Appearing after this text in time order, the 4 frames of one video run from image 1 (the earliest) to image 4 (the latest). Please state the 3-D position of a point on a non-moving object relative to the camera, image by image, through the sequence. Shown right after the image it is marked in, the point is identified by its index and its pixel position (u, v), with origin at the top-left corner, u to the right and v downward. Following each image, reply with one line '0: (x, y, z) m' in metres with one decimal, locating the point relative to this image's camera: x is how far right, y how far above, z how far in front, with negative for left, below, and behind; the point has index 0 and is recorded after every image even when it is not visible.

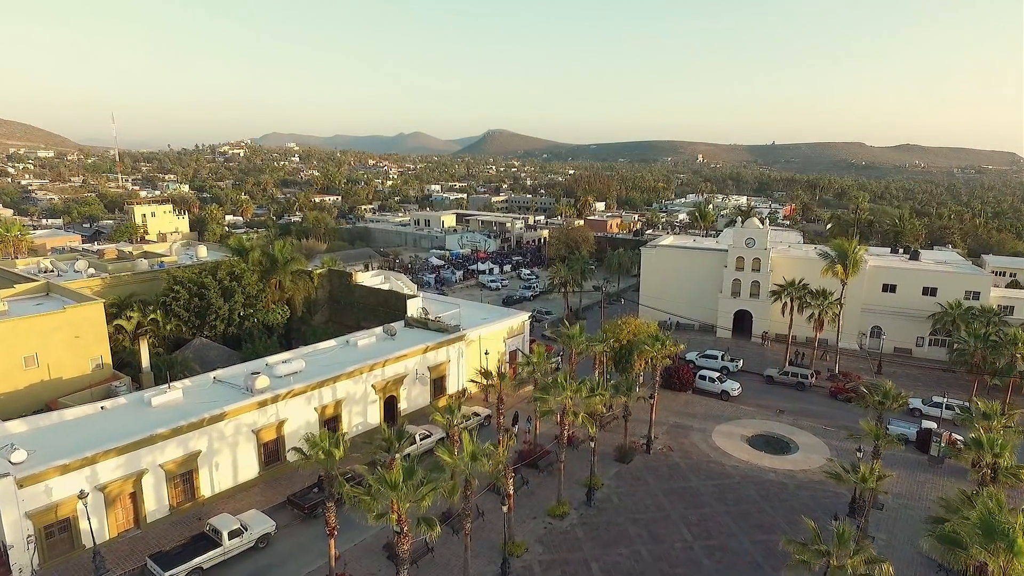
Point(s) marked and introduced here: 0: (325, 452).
0: (-4.6, -4.0, +14.1) m
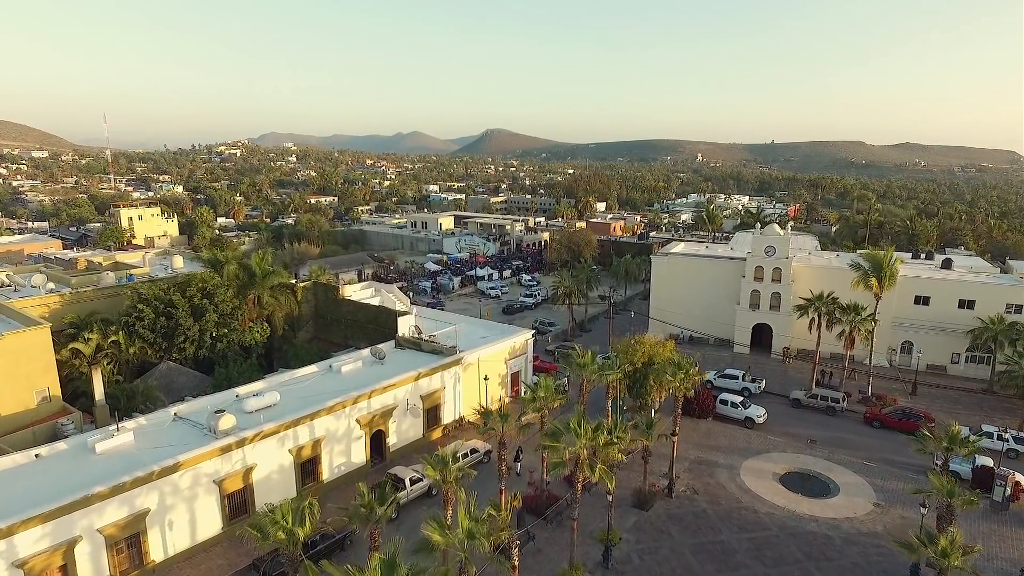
0: (-4.5, -4.8, +11.4) m
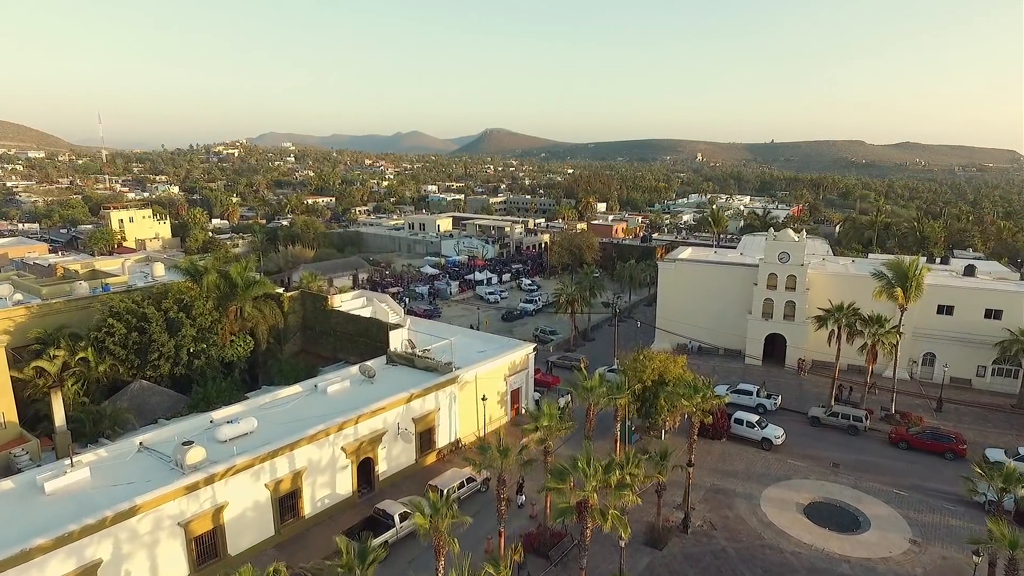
0: (-4.4, -5.3, +9.7) m
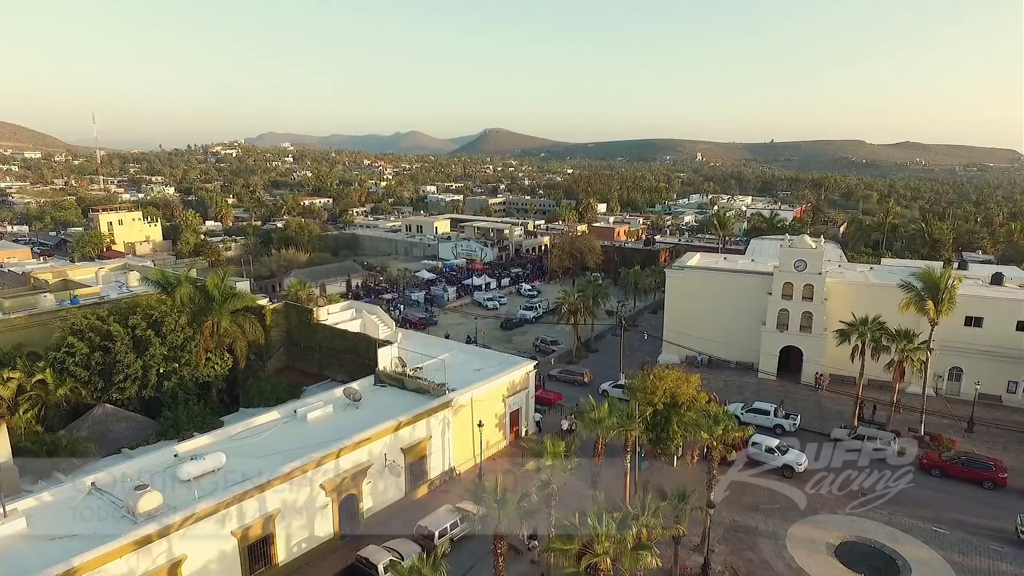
0: (-4.5, -5.8, +7.7) m
